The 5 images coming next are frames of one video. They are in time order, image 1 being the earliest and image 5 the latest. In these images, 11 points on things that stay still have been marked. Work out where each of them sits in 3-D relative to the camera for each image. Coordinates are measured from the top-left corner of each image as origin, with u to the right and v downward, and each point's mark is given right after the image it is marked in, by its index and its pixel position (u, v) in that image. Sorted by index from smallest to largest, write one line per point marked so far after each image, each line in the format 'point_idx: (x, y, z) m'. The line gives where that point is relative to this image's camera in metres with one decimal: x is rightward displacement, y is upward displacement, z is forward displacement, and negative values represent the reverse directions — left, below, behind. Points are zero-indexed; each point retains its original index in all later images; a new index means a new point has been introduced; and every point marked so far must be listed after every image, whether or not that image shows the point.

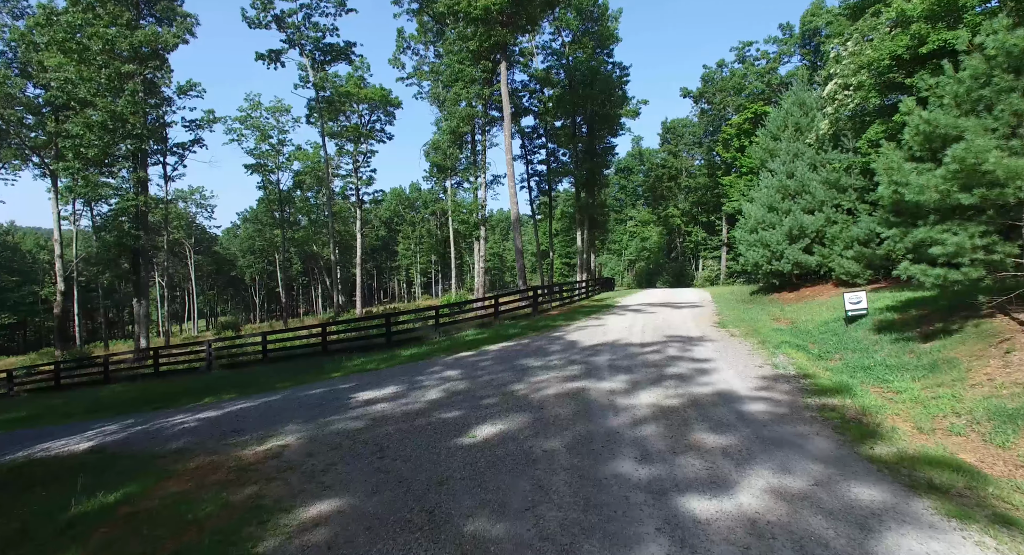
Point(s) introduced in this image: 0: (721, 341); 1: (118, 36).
0: (+3.9, -1.2, +10.1) m
1: (-13.9, +8.5, +19.0) m
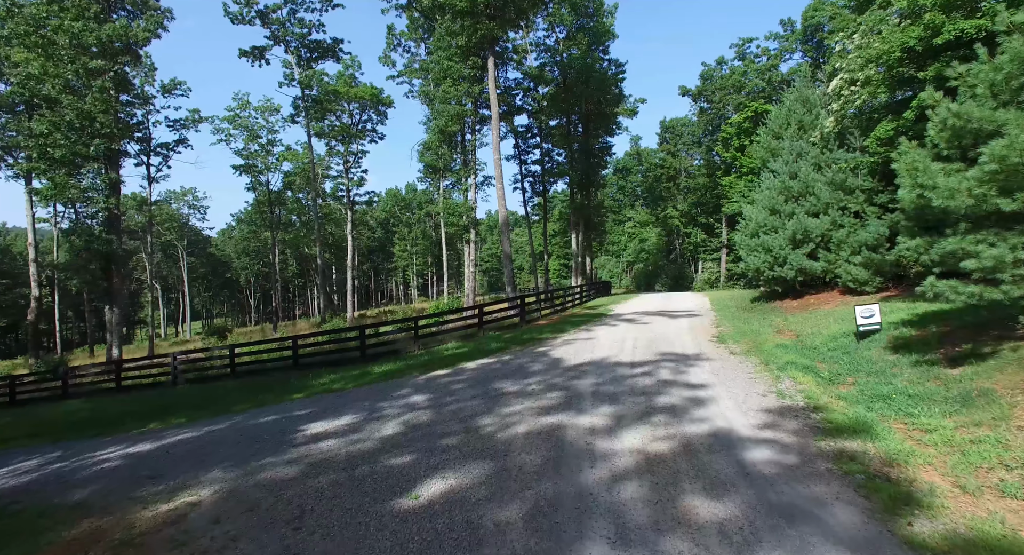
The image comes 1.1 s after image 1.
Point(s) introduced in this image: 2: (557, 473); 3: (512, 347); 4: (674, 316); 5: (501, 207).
0: (+3.5, -1.4, +9.1) m
1: (-14.3, +8.3, +18.0) m
2: (+0.4, -1.7, +4.8) m
3: (0.0, -1.6, +12.2) m
4: (+4.8, -1.1, +15.8) m
5: (-0.4, +2.6, +19.8) m
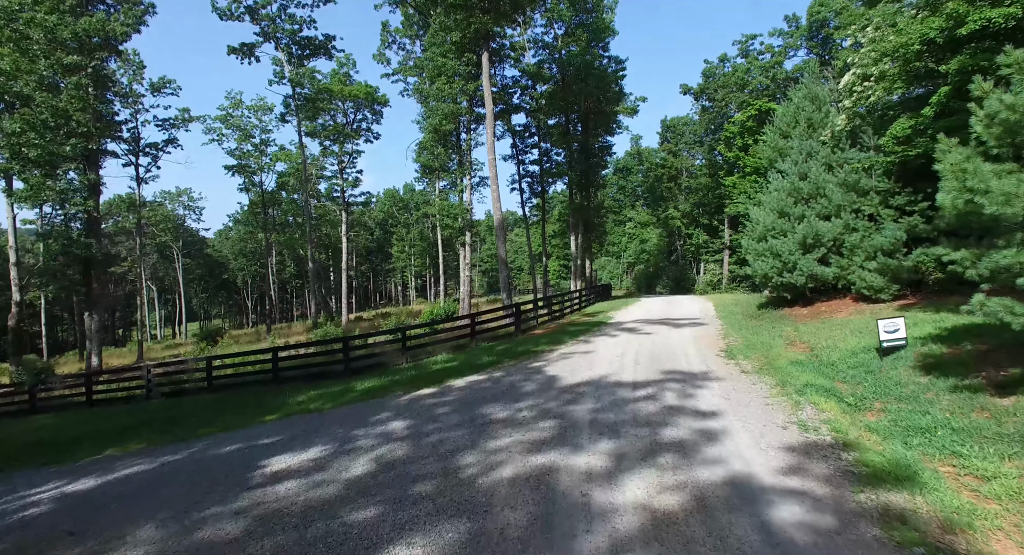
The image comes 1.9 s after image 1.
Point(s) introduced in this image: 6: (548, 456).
0: (+3.4, -1.6, +8.3) m
1: (-14.5, +8.1, +17.2) m
2: (+0.2, -1.9, +4.0) m
3: (-0.1, -1.8, +11.4) m
4: (+4.6, -1.3, +15.0) m
5: (-0.6, +2.4, +19.0) m
6: (+0.4, -1.9, +5.6) m
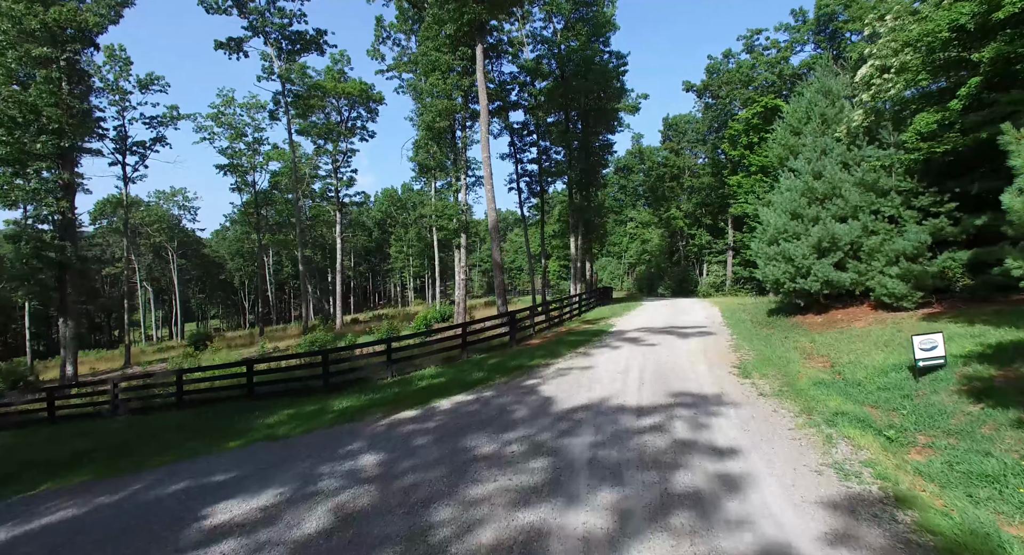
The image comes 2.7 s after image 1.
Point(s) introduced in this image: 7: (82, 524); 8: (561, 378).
0: (+3.2, -1.8, +7.3) m
1: (-14.6, +7.9, +16.2) m
2: (+0.1, -2.1, +3.0) m
3: (-0.3, -1.9, +10.4) m
4: (+4.5, -1.5, +14.0) m
5: (-0.7, +2.3, +18.0) m
6: (+0.2, -2.0, +4.7) m
7: (-4.4, -2.6, +5.6) m
8: (+0.9, -1.8, +9.8) m
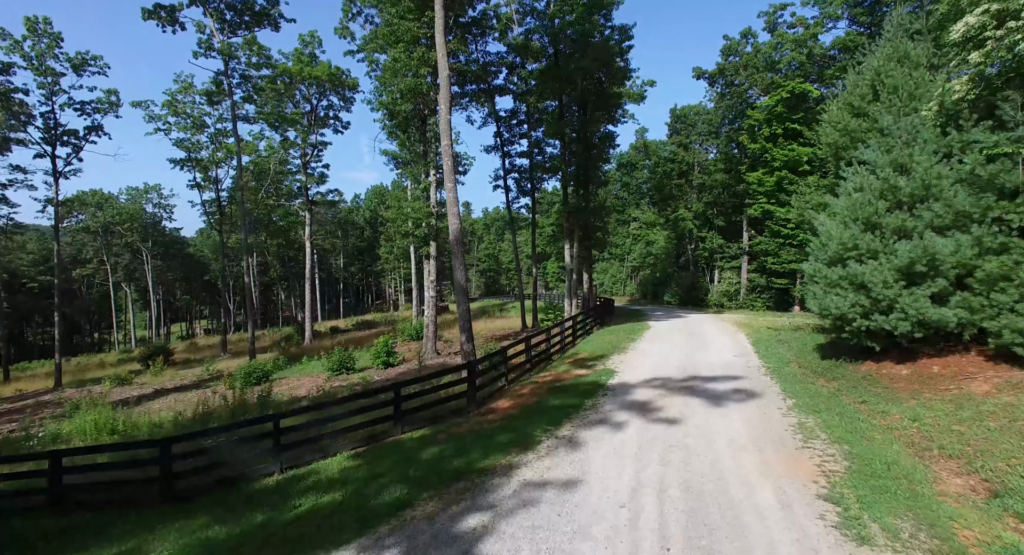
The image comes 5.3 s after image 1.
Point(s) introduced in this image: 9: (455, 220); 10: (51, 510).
0: (+2.4, -2.4, +3.2) m
1: (-15.3, +7.4, +12.1) m
2: (-0.7, -2.8, -1.1) m
3: (-1.1, -2.6, +6.3) m
4: (+3.7, -2.1, +9.9) m
5: (-1.5, +1.6, +13.9) m
6: (-0.6, -2.7, +0.5) m
7: (-5.2, -3.3, +1.4) m
8: (+0.1, -2.5, +5.6) m
9: (-1.4, +1.5, +14.4) m
10: (-6.5, -3.3, +7.7) m
